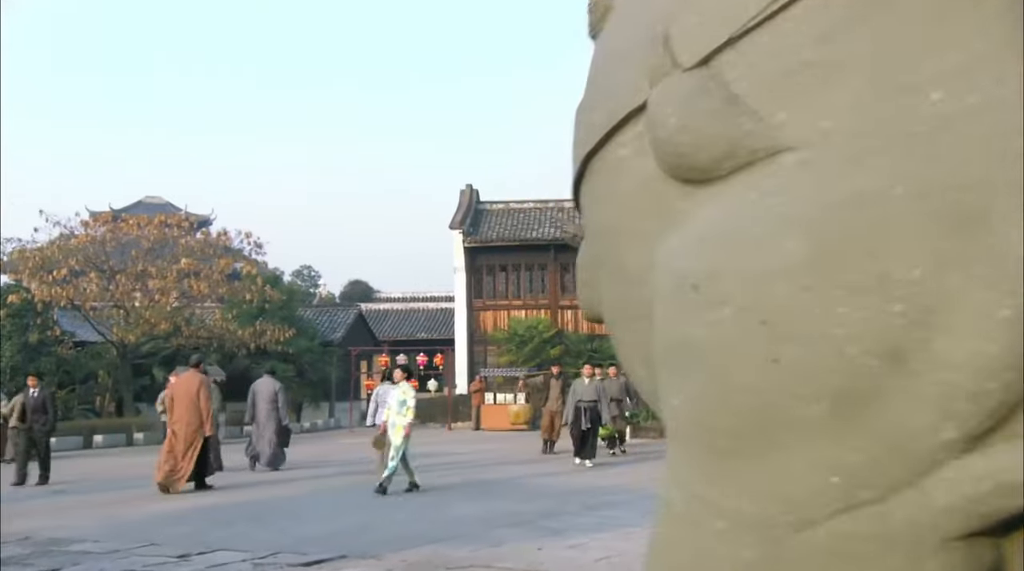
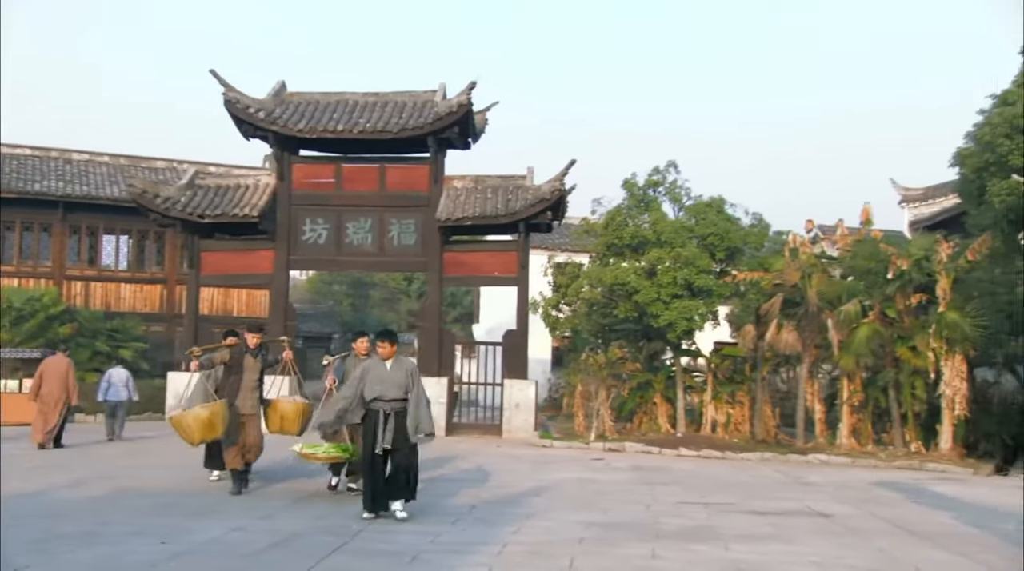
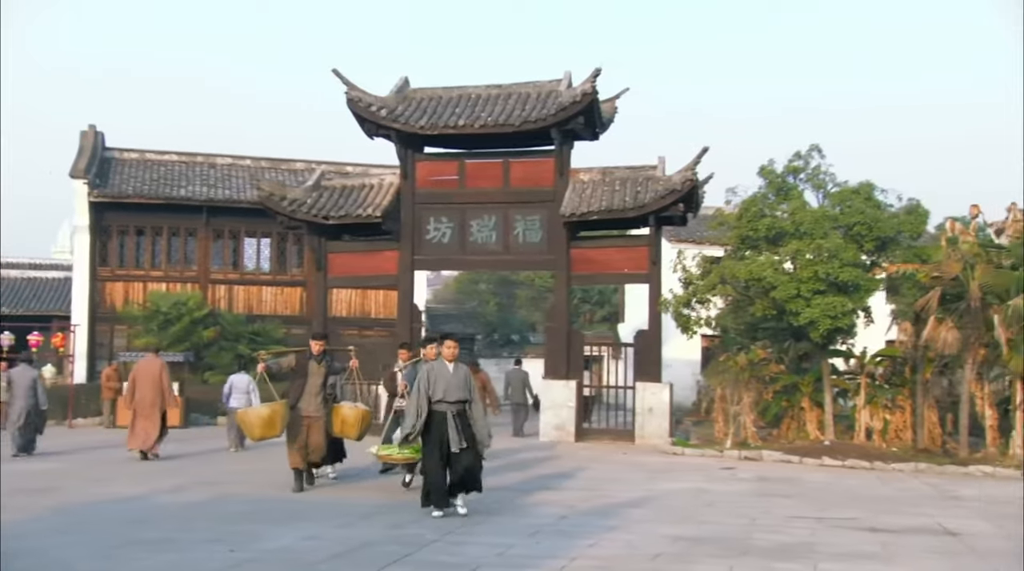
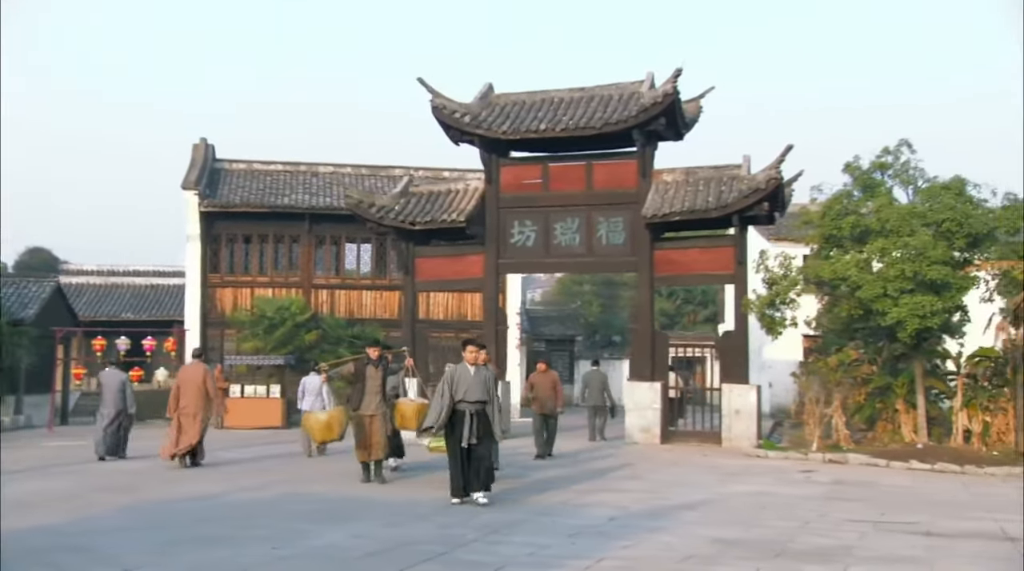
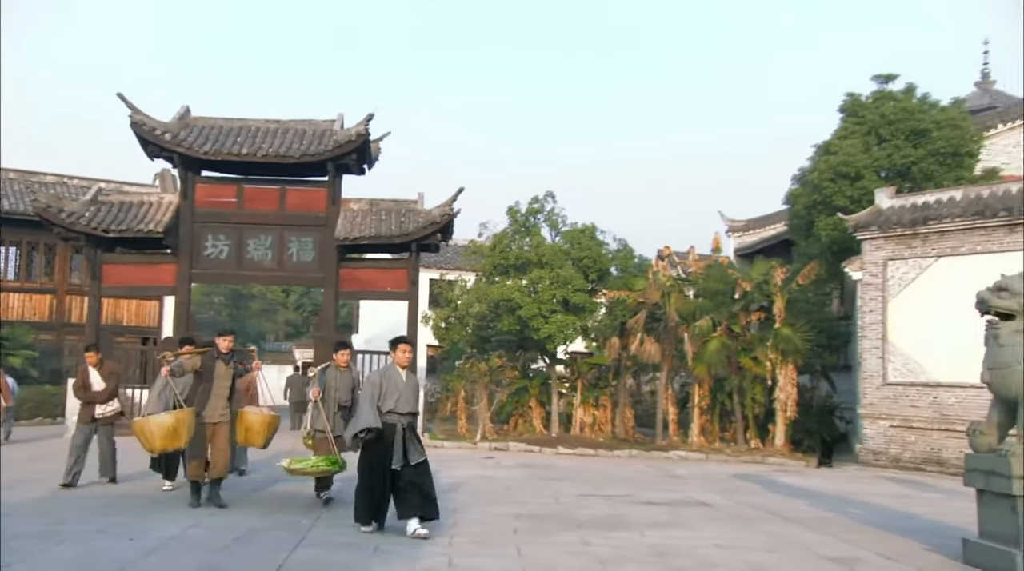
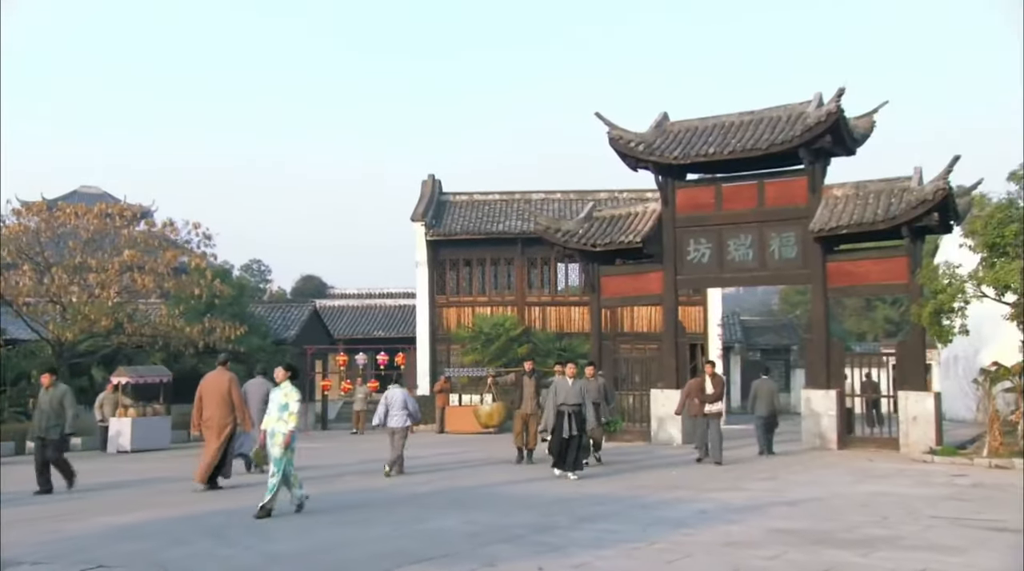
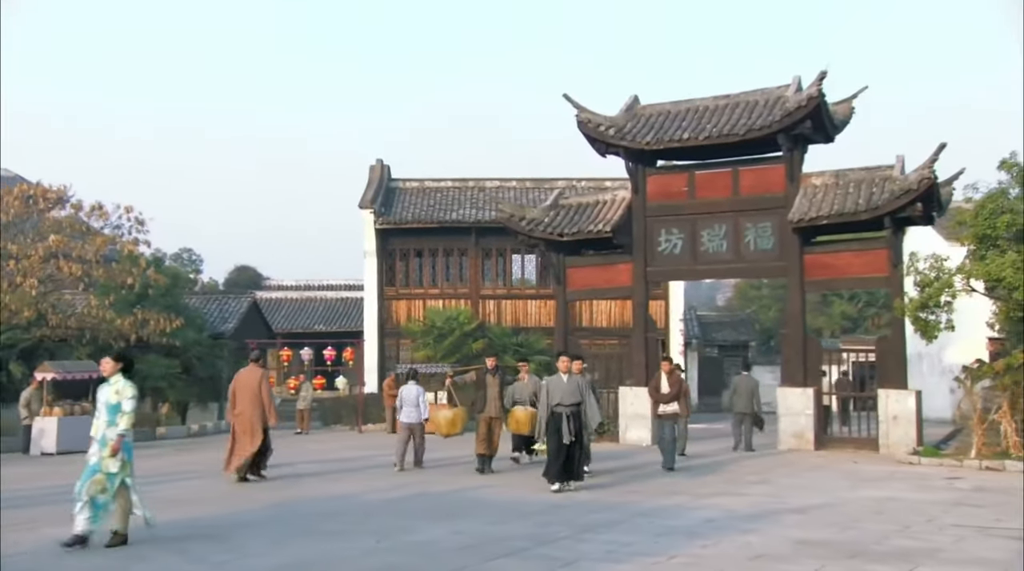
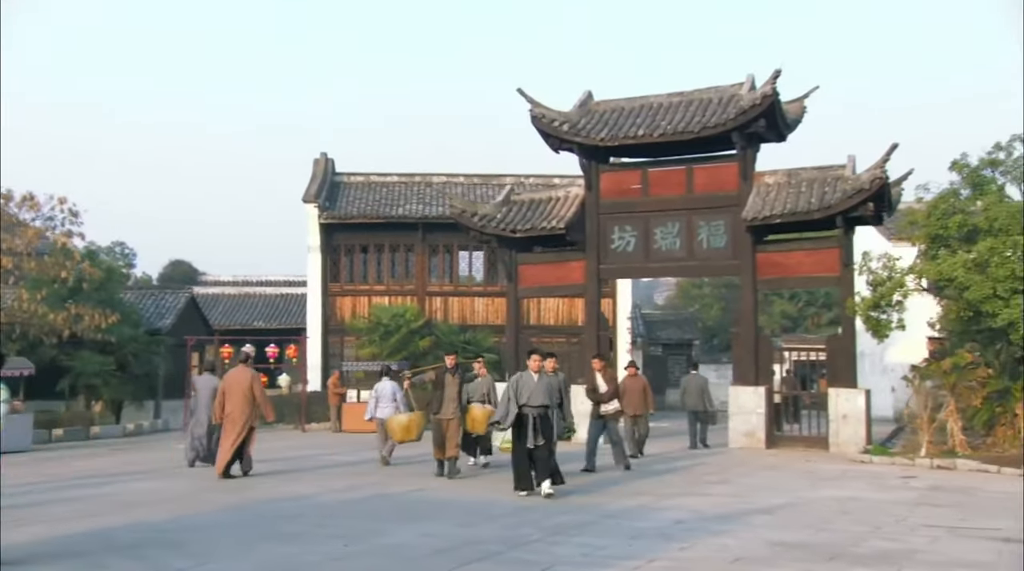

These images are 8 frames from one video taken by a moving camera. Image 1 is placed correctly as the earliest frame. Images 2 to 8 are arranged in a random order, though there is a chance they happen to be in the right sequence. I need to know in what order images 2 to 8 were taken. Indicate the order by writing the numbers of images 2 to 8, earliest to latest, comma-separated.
6, 7, 8, 4, 3, 2, 5
